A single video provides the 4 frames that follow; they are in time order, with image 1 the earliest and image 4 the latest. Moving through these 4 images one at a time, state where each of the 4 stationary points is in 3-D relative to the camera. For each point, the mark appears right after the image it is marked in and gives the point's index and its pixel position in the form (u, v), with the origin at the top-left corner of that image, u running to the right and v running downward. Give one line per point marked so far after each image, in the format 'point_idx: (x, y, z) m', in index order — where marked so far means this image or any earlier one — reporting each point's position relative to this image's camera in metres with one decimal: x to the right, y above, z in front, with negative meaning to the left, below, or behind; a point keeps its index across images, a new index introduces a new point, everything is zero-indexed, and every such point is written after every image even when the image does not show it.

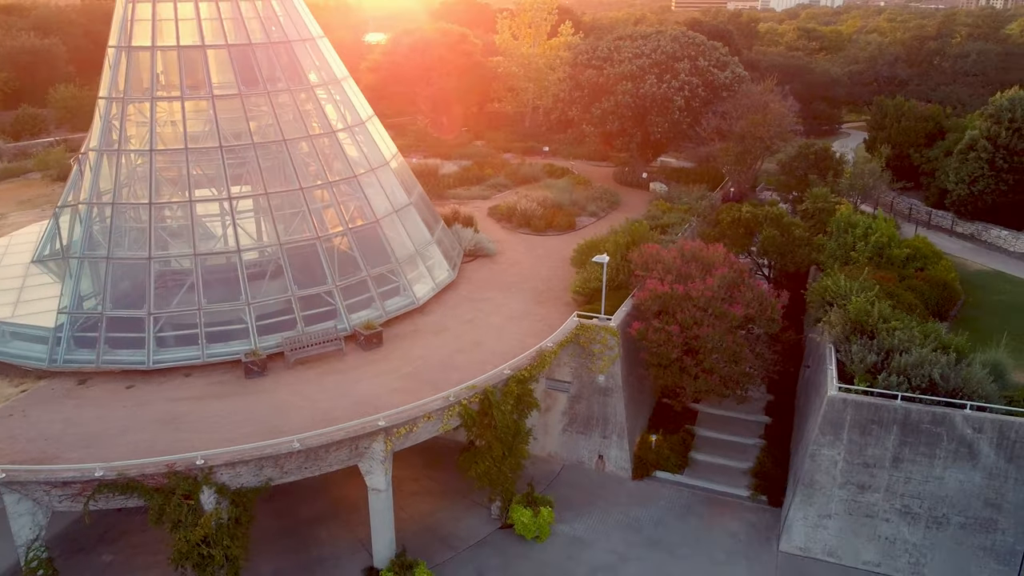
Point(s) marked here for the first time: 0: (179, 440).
0: (-8.1, -3.7, +19.7) m
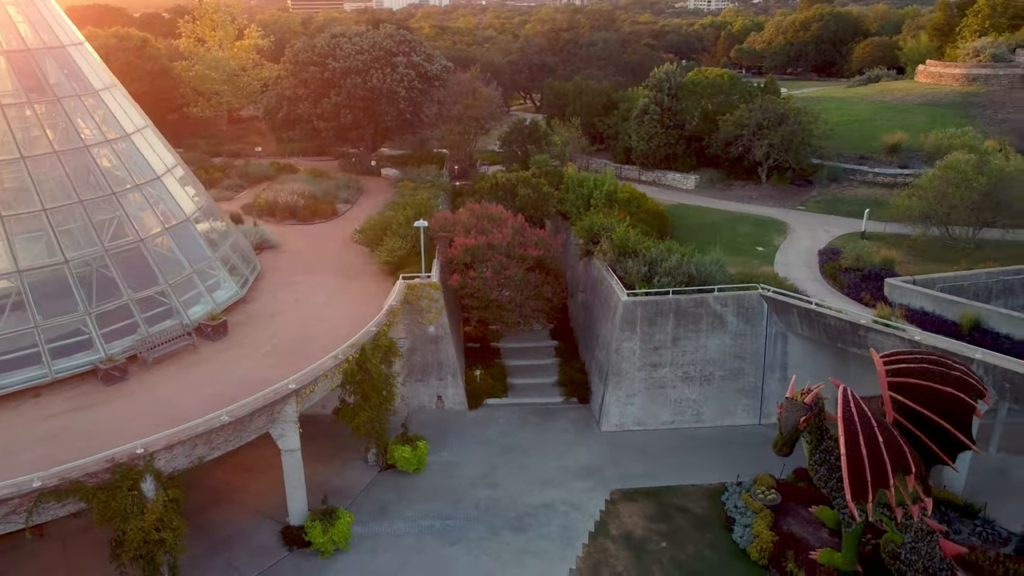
0: (-10.4, -3.9, +19.4) m
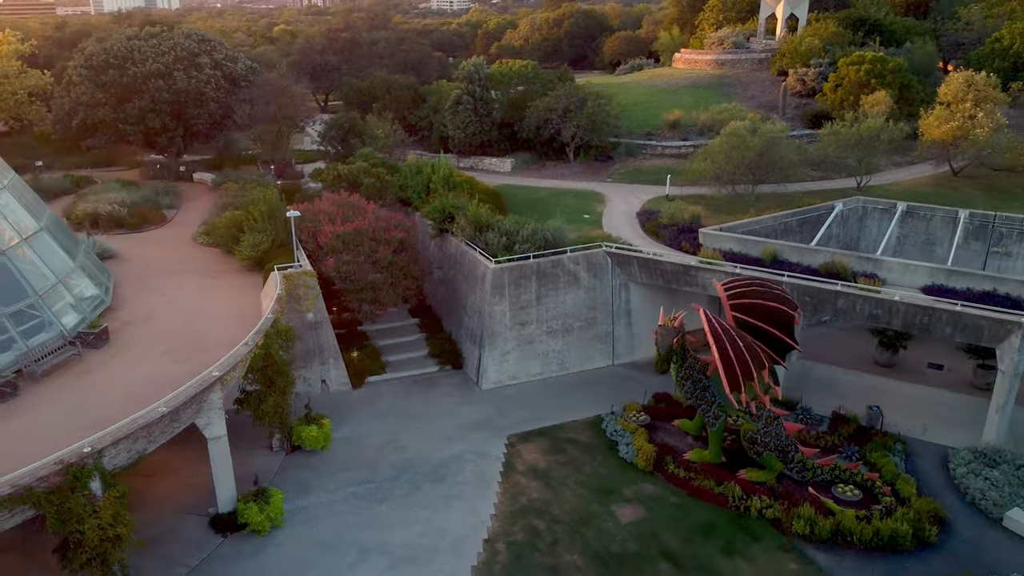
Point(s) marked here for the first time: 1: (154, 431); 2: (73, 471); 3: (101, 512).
0: (-11.8, -4.1, +18.7) m
1: (-8.6, -3.4, +19.5) m
2: (-9.5, -4.0, +17.5) m
3: (-9.1, -5.0, +18.0) m
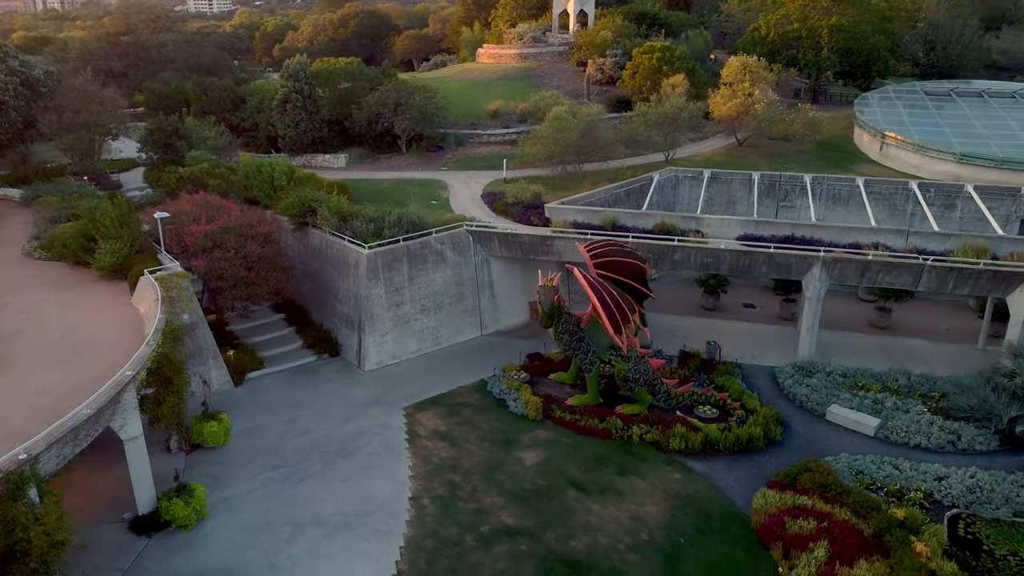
0: (-13.1, -4.4, +17.7) m
1: (-10.2, -3.5, +19.2) m
2: (-10.5, -4.0, +17.1) m
3: (-10.2, -5.0, +17.7) m
